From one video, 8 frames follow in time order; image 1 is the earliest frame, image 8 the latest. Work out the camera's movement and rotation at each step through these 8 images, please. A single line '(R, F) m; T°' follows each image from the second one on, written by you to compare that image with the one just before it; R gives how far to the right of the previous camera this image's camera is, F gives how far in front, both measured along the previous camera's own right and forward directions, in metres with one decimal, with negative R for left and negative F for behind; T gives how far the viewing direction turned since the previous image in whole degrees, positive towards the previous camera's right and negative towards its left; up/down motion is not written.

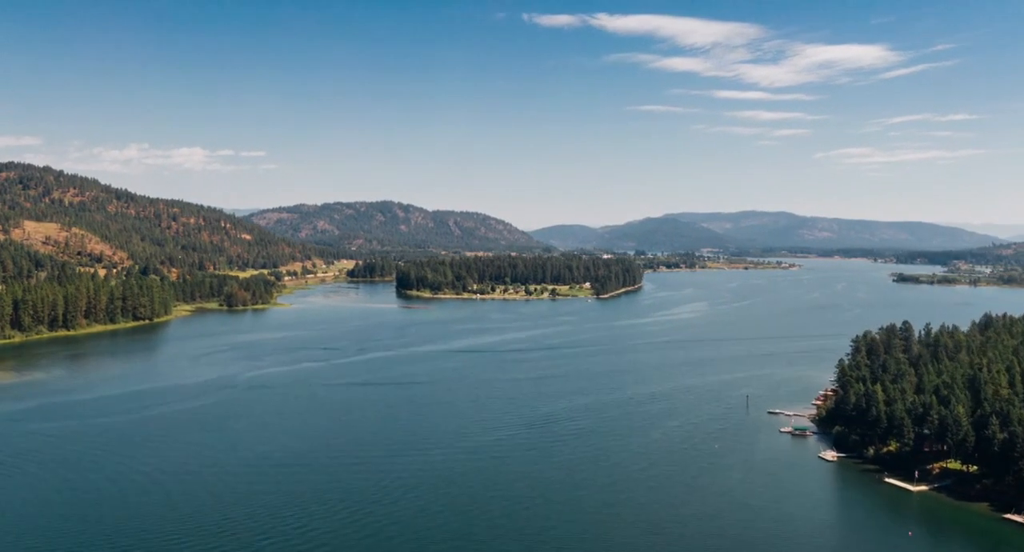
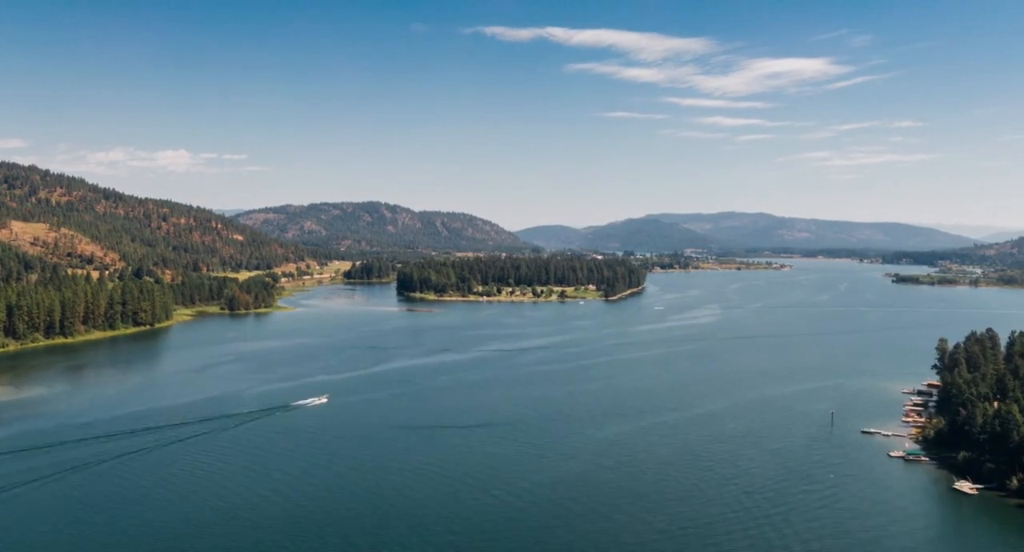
(-2.2, +2.7) m; +1°
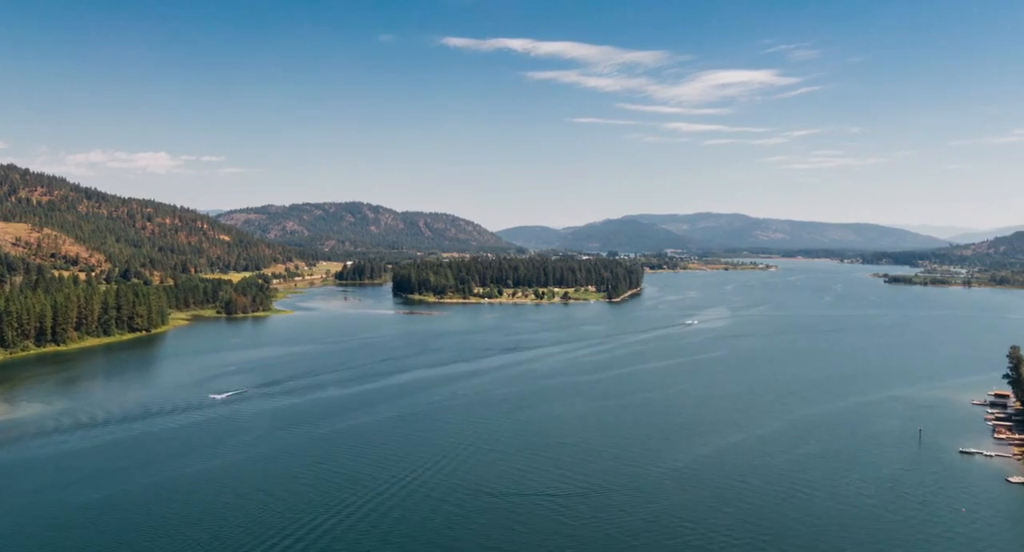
(-2.0, +2.4) m; +1°
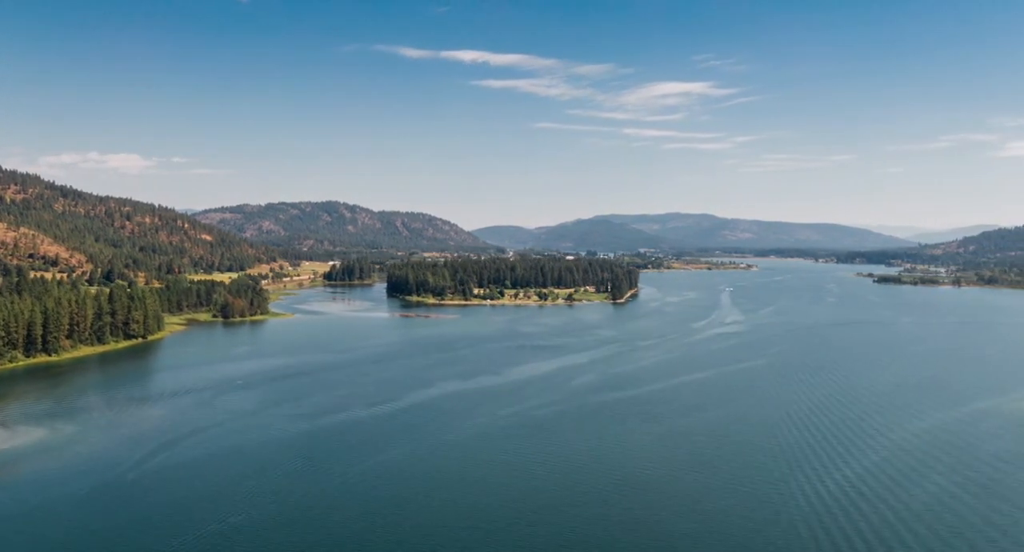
(-2.6, +3.0) m; +2°
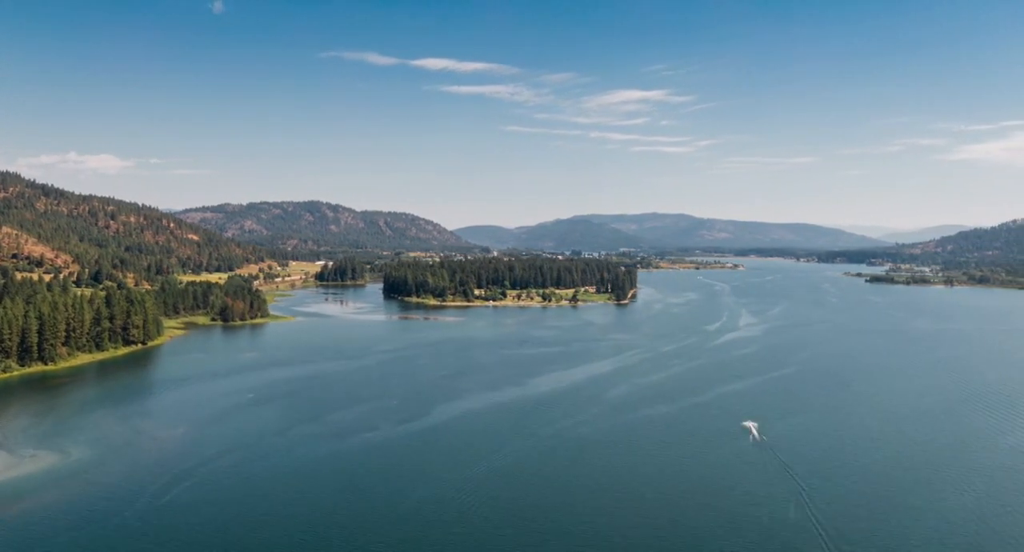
(-2.0, +2.2) m; +1°
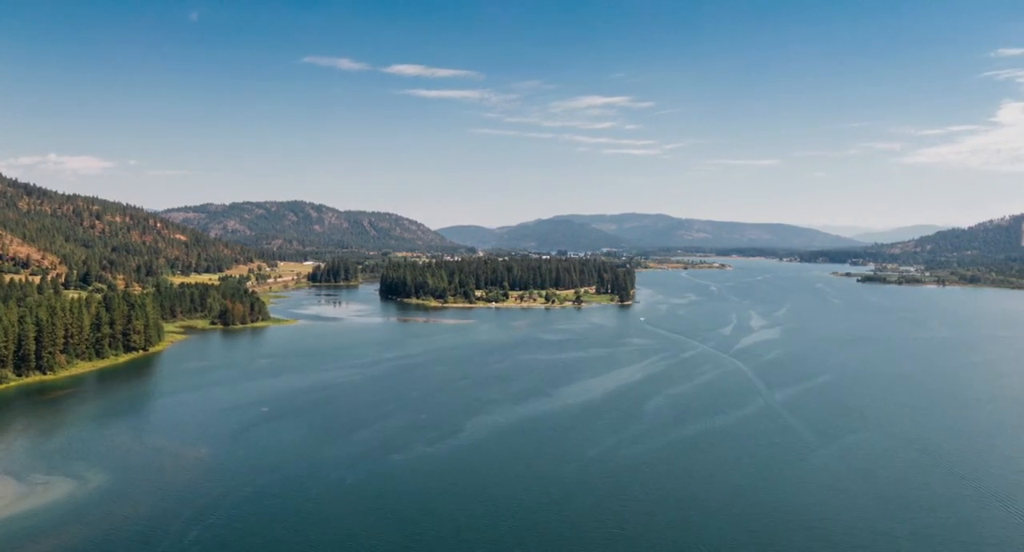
(-1.8, +1.9) m; +1°
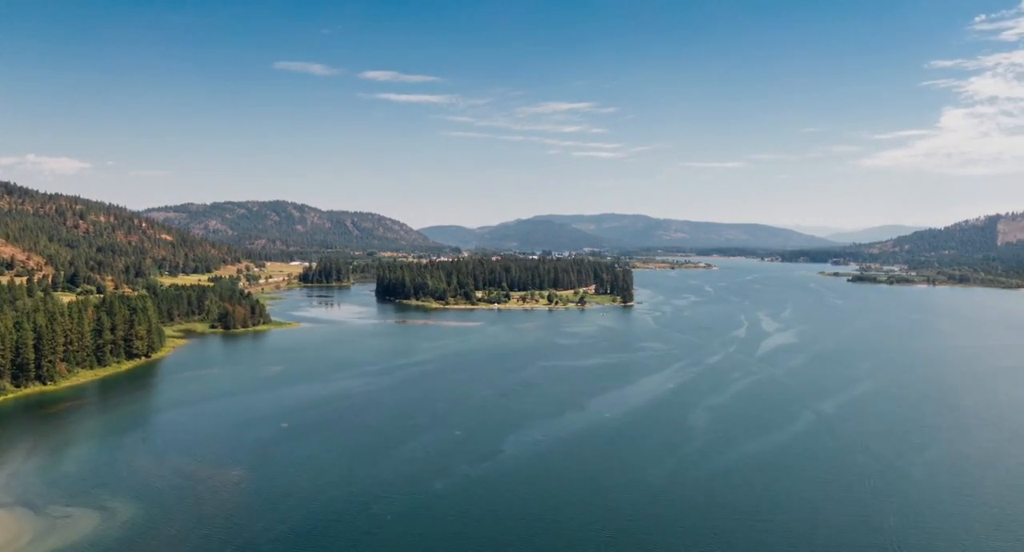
(-1.9, +1.8) m; +1°
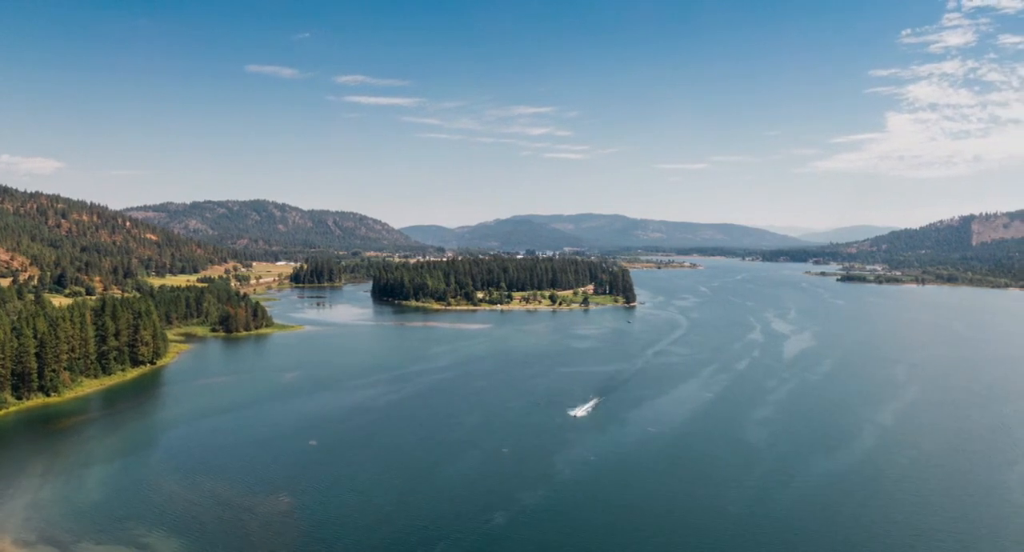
(-2.0, +1.8) m; +1°
